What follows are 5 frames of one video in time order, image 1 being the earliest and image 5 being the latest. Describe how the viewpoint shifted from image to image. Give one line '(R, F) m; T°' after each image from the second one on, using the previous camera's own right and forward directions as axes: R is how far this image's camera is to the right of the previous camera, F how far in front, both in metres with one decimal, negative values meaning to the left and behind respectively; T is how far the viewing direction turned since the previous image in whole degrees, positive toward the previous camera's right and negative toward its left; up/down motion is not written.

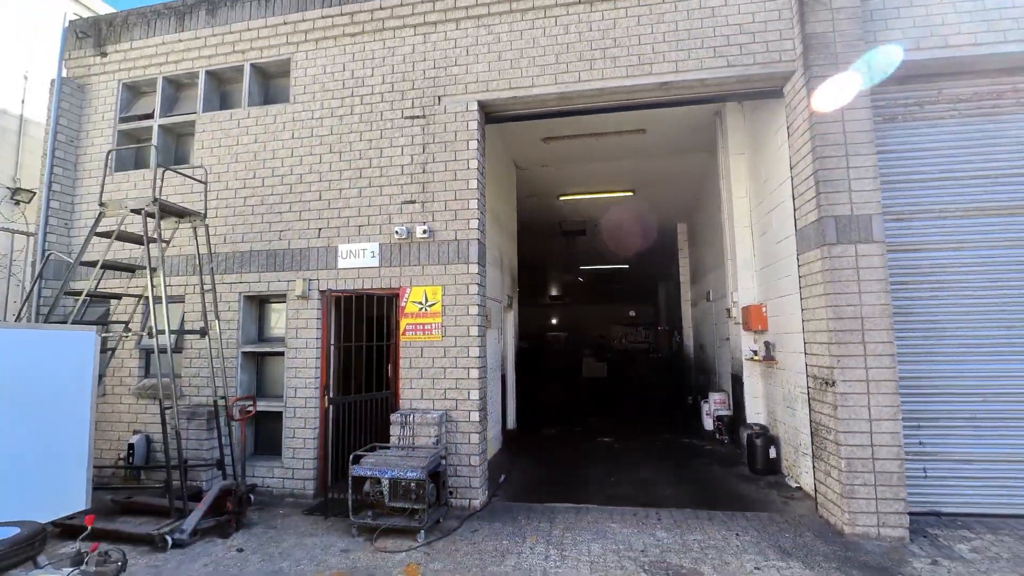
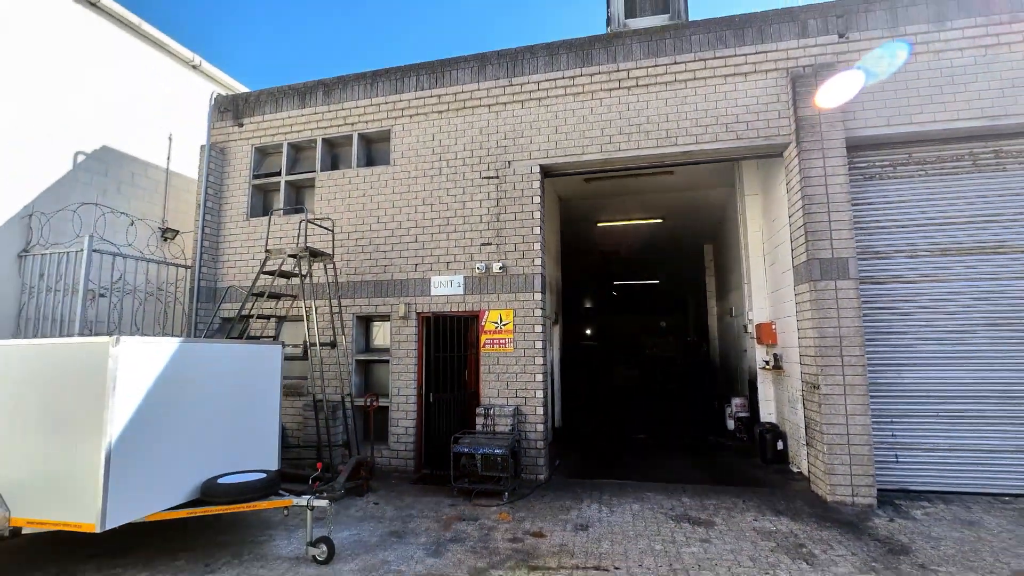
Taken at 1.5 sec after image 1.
(-0.3, -1.4) m; -3°
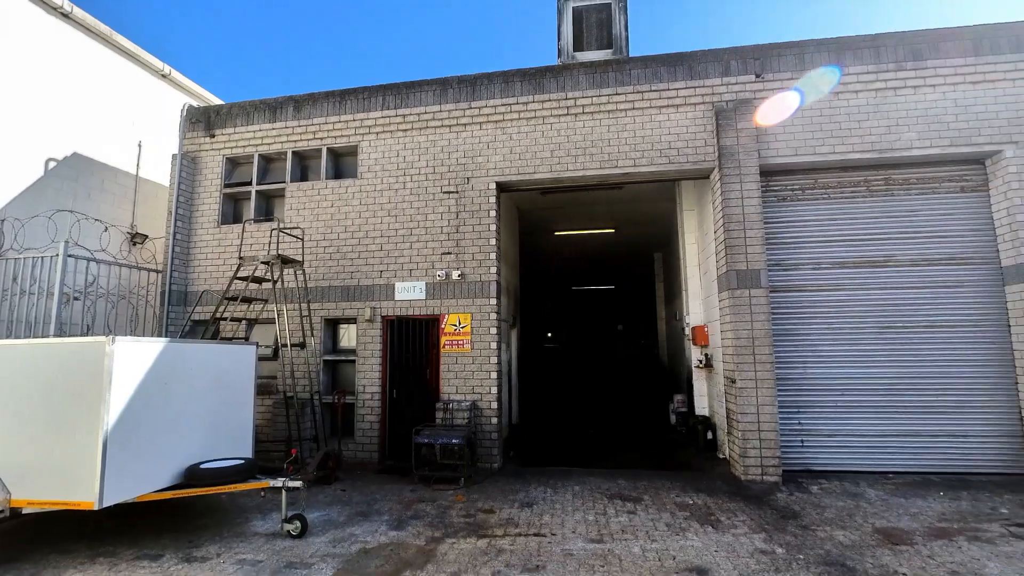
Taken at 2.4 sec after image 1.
(+0.1, -0.6) m; +4°
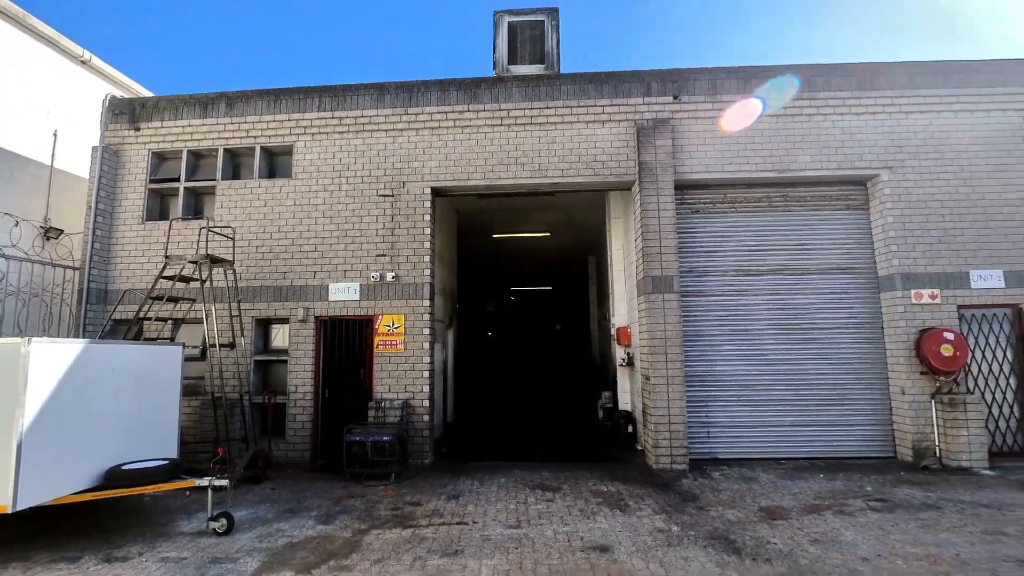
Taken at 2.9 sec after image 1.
(+0.2, -0.3) m; +6°
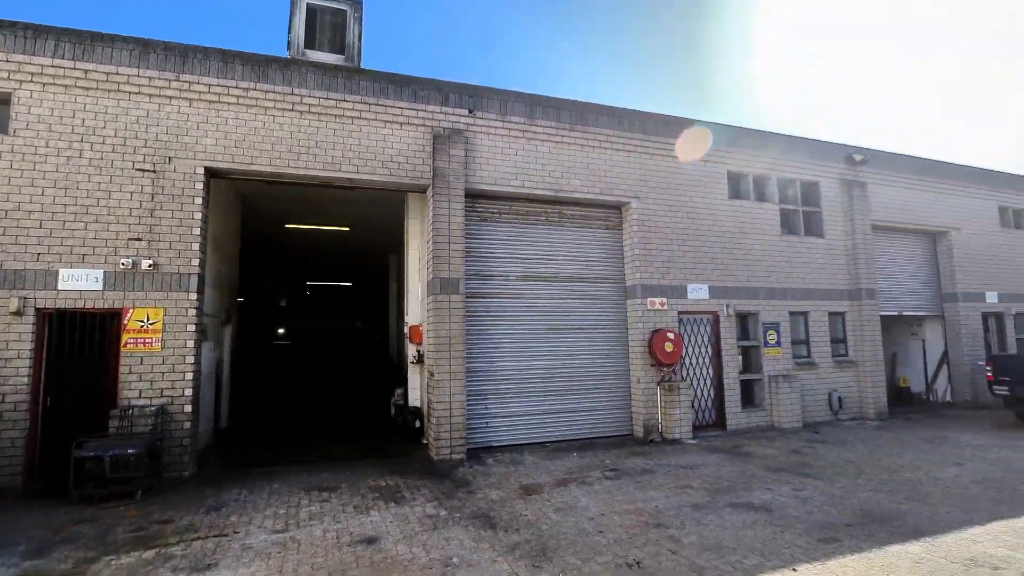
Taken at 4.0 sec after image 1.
(+0.2, -0.2) m; +21°
